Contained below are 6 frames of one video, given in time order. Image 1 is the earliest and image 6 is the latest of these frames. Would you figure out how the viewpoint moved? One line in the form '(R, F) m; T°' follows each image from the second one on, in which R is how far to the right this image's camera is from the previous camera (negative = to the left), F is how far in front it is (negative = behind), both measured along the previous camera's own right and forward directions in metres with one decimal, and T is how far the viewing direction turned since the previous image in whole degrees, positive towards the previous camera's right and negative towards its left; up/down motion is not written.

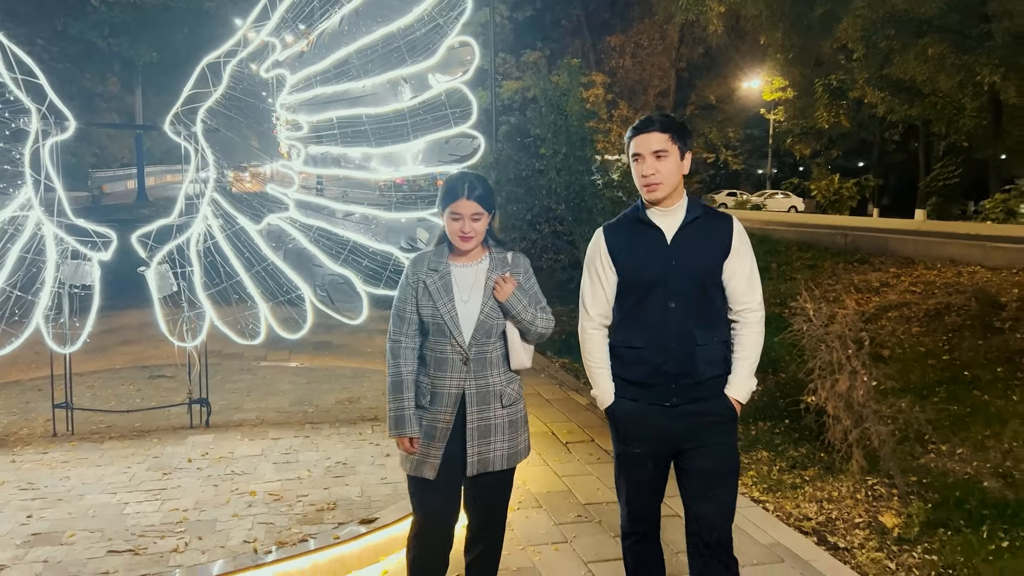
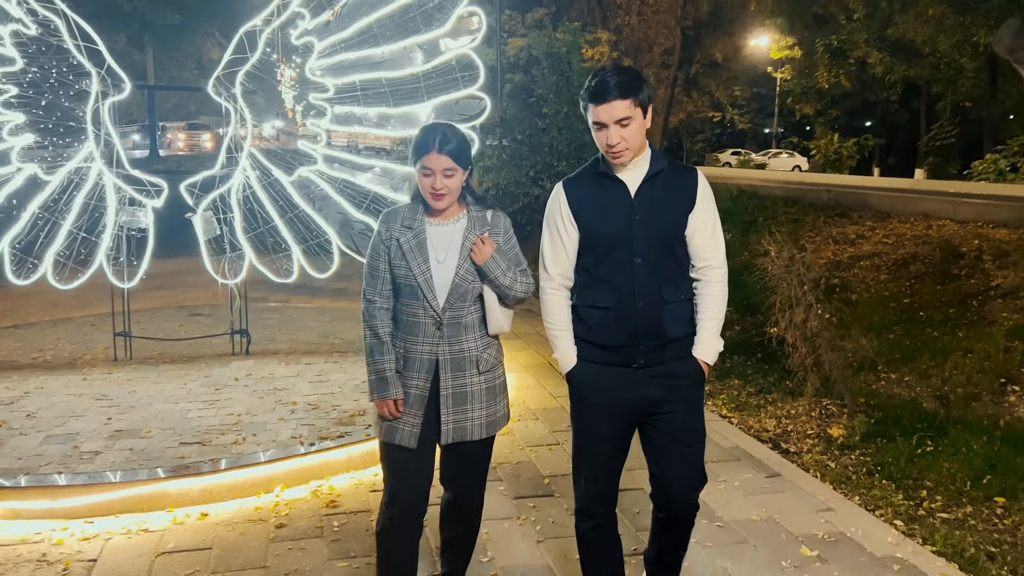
(0.0, -0.7) m; 0°
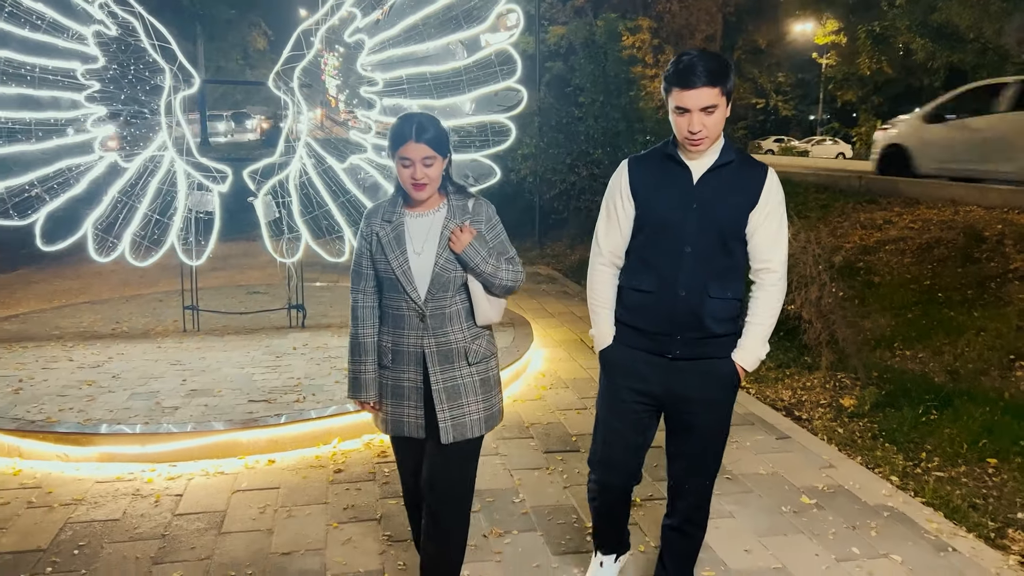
(0.0, -0.4) m; -3°
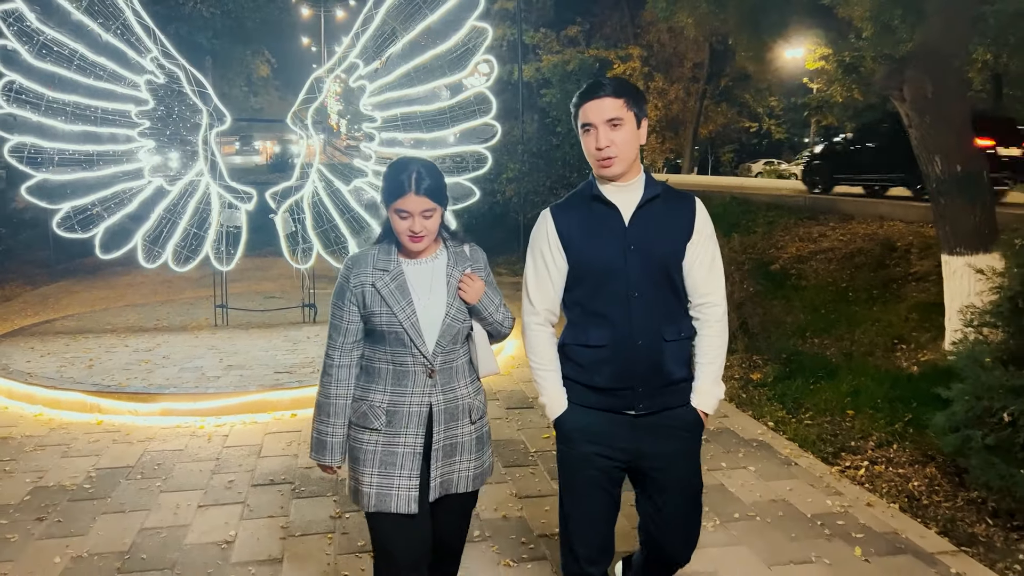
(+0.2, -1.2) m; 0°
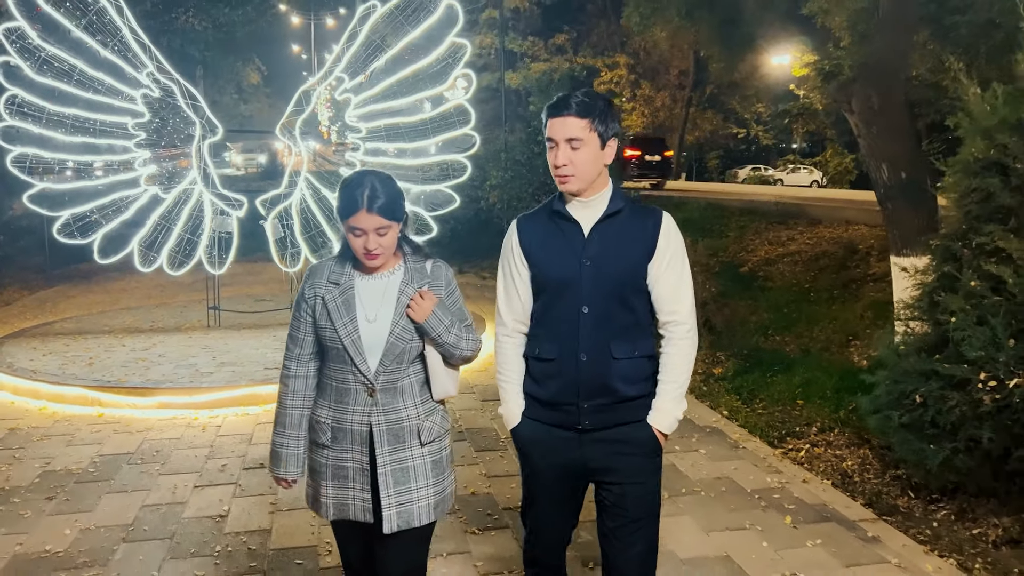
(+0.1, -0.4) m; +1°
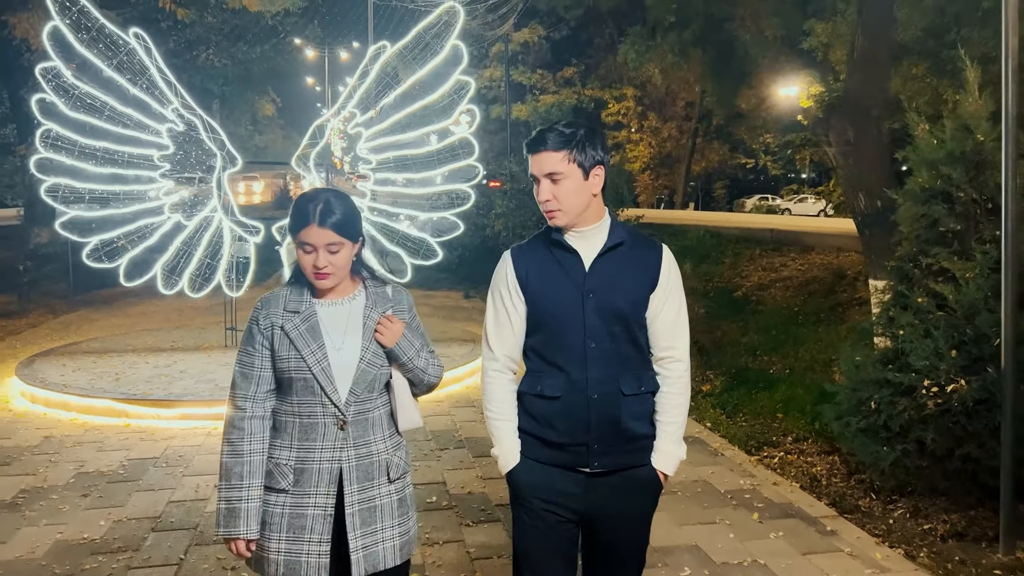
(+0.1, -0.4) m; -1°
